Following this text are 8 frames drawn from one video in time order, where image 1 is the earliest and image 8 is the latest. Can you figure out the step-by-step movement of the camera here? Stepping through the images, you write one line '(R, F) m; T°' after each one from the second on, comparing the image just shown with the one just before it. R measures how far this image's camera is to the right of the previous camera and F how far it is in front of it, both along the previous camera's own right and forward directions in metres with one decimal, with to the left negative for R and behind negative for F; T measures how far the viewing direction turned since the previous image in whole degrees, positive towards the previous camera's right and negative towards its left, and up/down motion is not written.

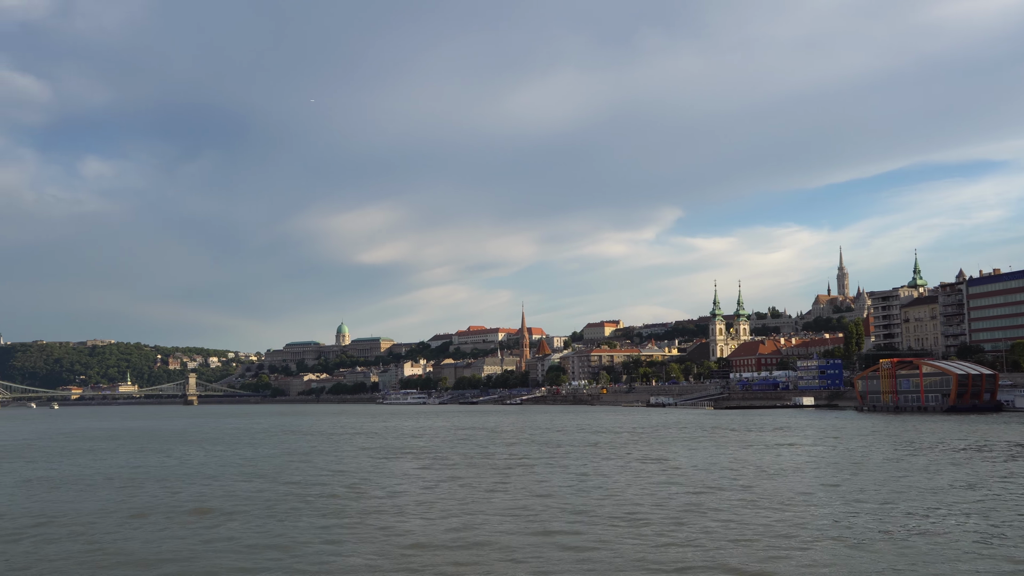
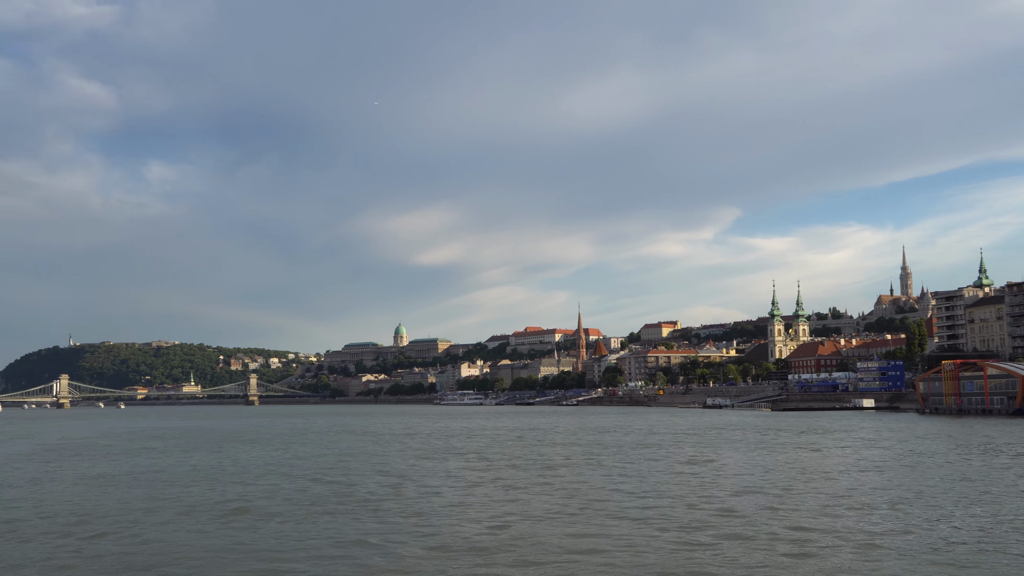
(+0.1, -0.4) m; -3°
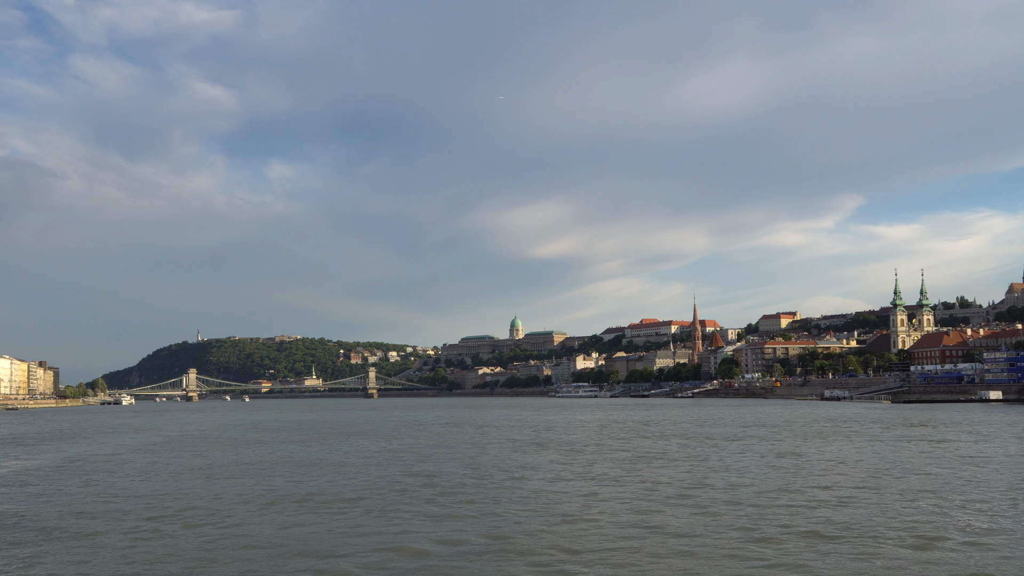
(+0.6, +0.1) m; -6°
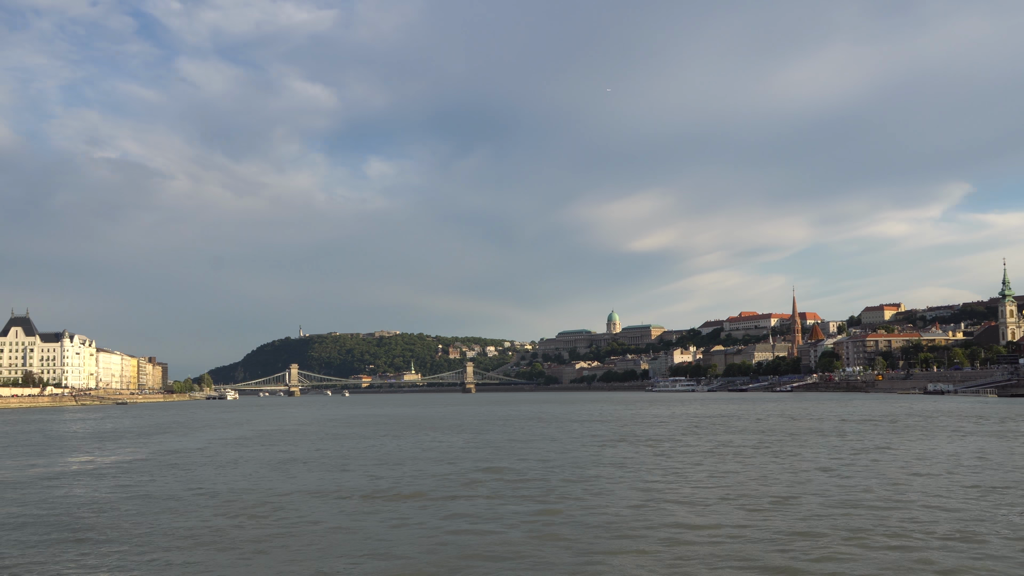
(+0.7, +0.1) m; -5°
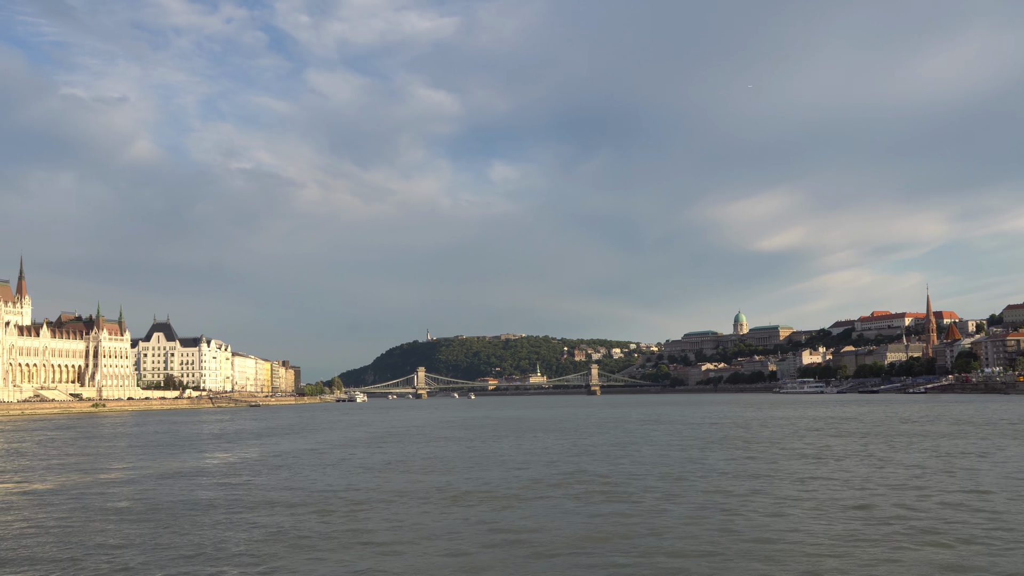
(+0.9, -0.3) m; -6°
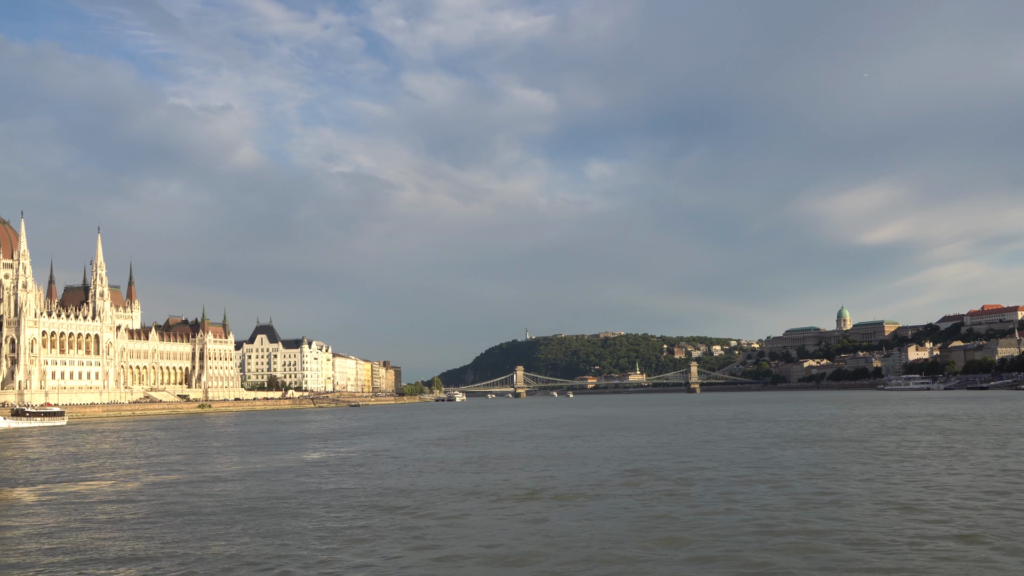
(+0.8, -0.2) m; -5°
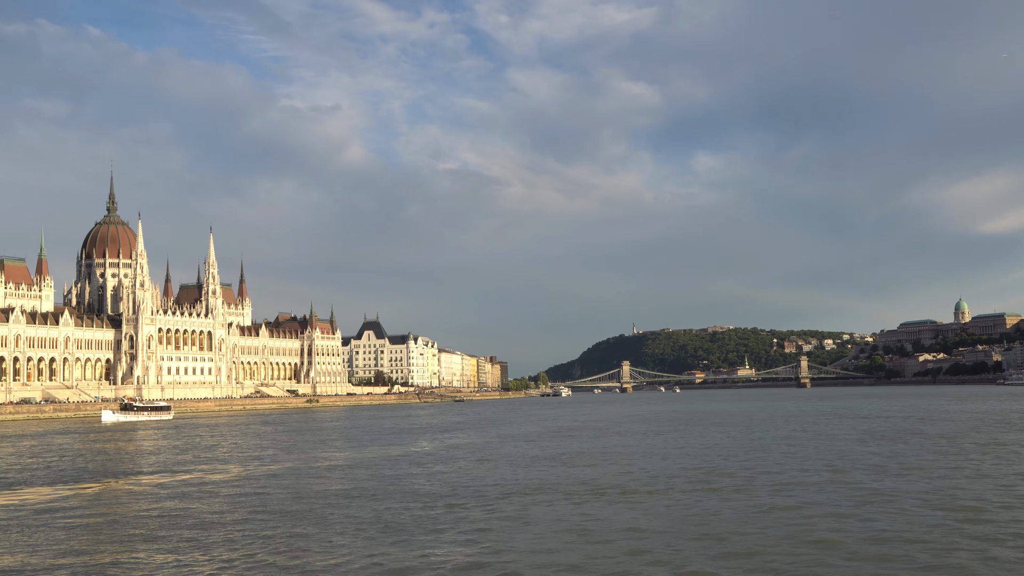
(+0.9, +0.1) m; -5°
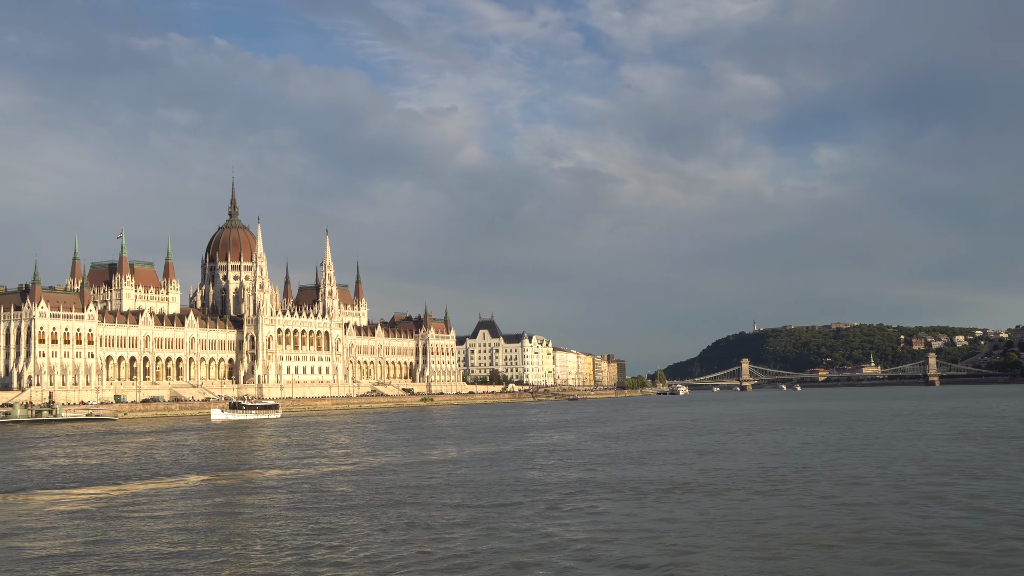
(+1.1, +0.4) m; -6°
